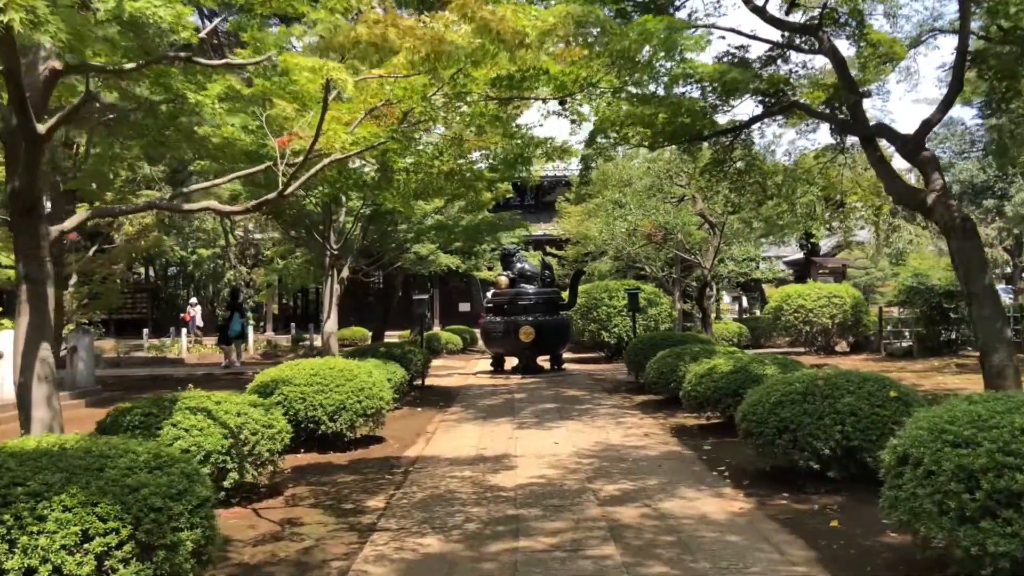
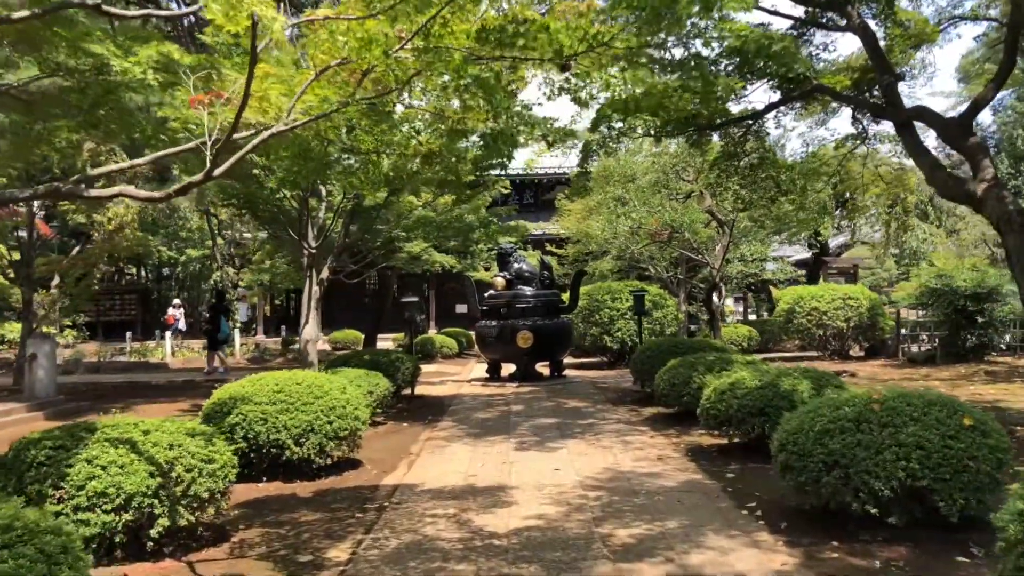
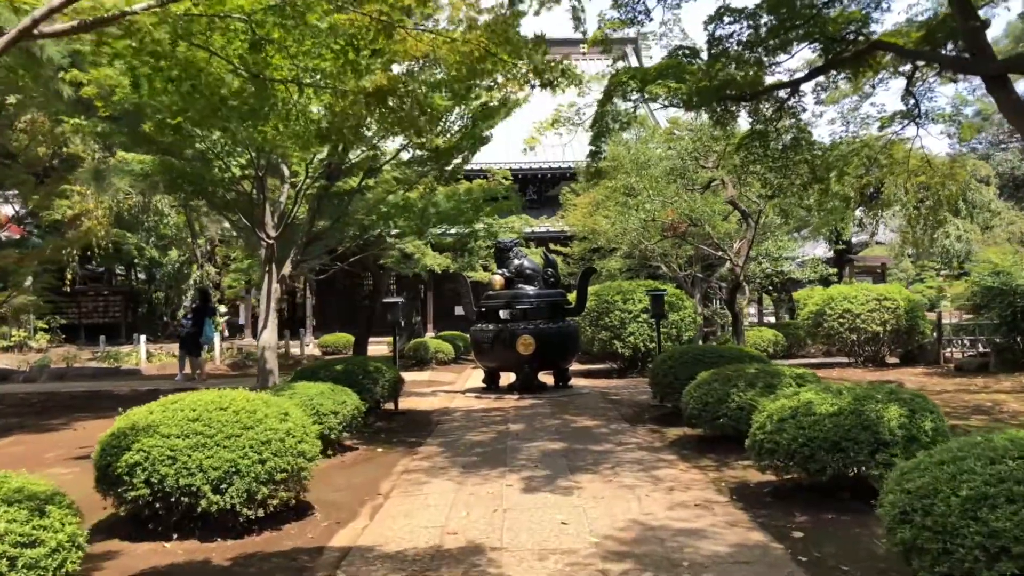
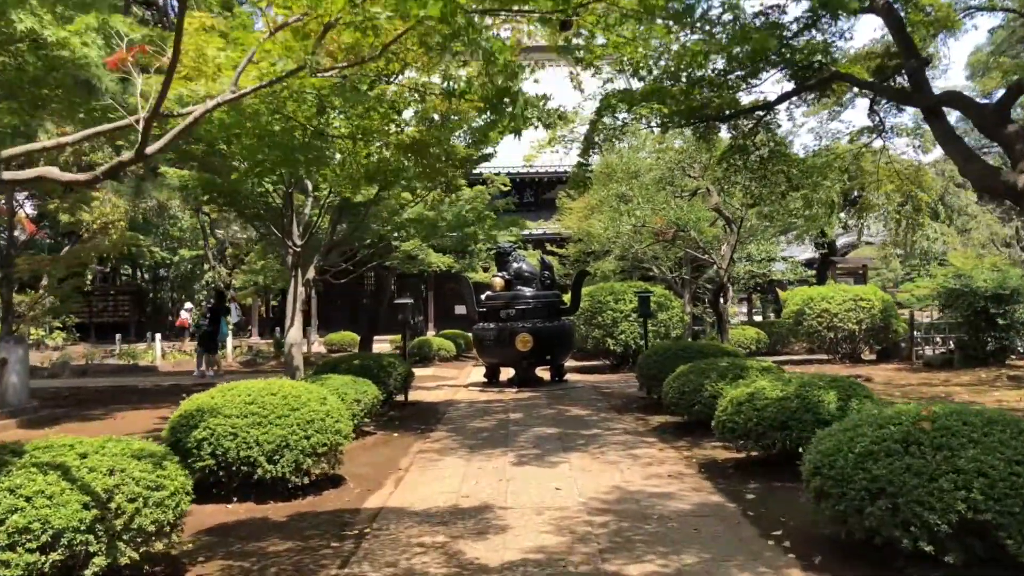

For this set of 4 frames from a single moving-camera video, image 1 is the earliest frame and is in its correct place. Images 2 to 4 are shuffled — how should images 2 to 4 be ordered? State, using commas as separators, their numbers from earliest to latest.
2, 4, 3
